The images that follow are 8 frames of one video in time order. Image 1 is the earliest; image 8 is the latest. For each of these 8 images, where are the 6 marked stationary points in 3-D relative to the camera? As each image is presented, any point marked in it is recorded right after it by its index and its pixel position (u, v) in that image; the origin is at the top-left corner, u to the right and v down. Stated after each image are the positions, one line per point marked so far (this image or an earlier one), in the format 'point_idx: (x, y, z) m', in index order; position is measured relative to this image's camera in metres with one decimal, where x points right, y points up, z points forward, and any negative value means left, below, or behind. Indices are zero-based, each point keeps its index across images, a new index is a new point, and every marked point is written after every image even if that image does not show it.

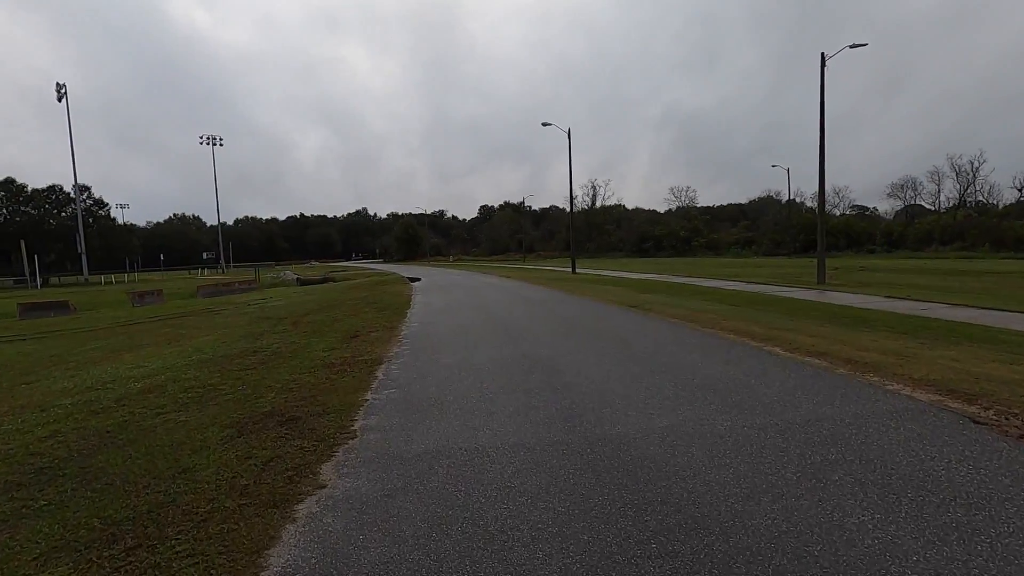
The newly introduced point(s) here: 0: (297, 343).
0: (-4.6, -1.2, +13.0) m
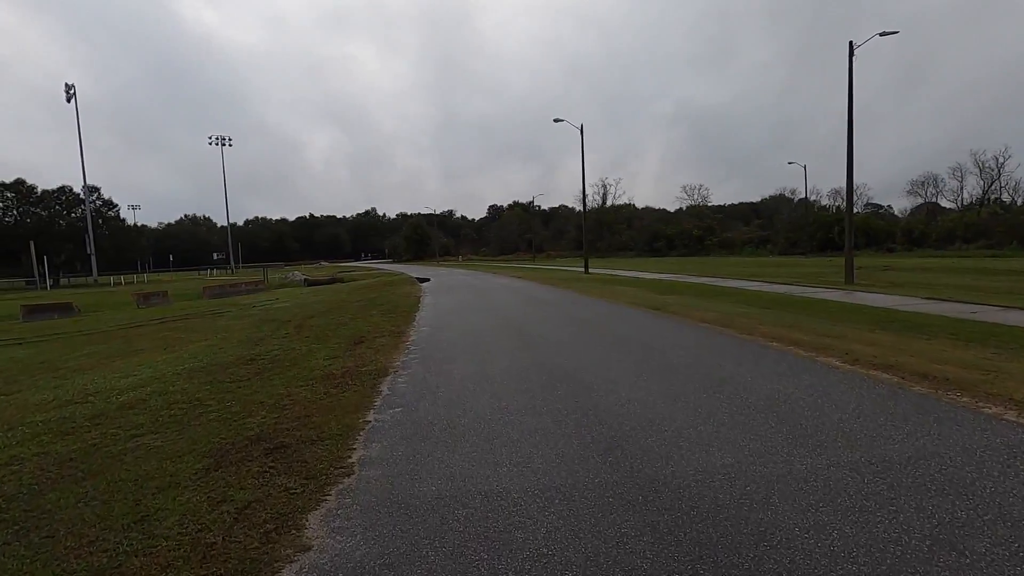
0: (-4.2, -1.2, +12.1) m
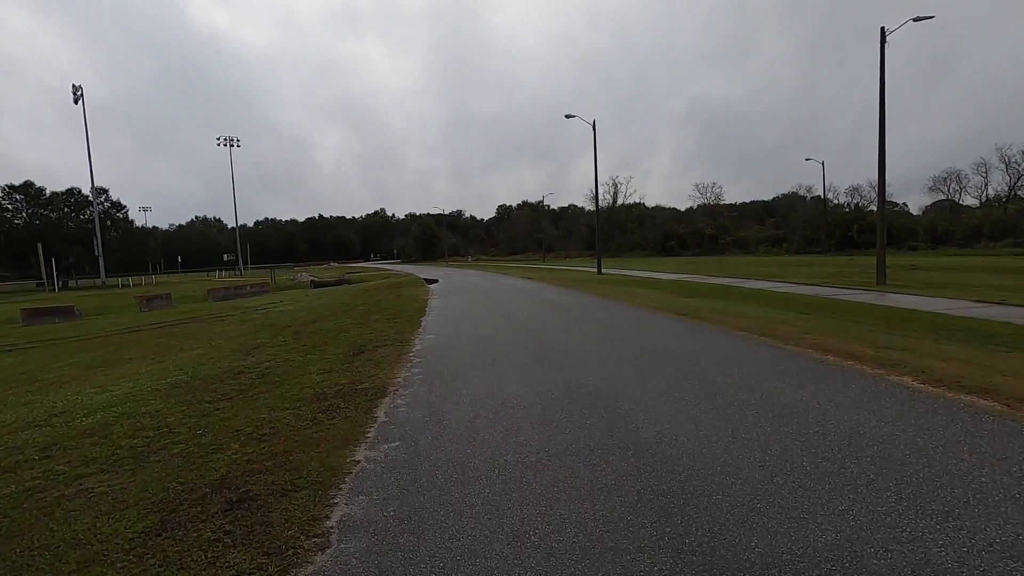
0: (-4.0, -1.3, +11.0) m
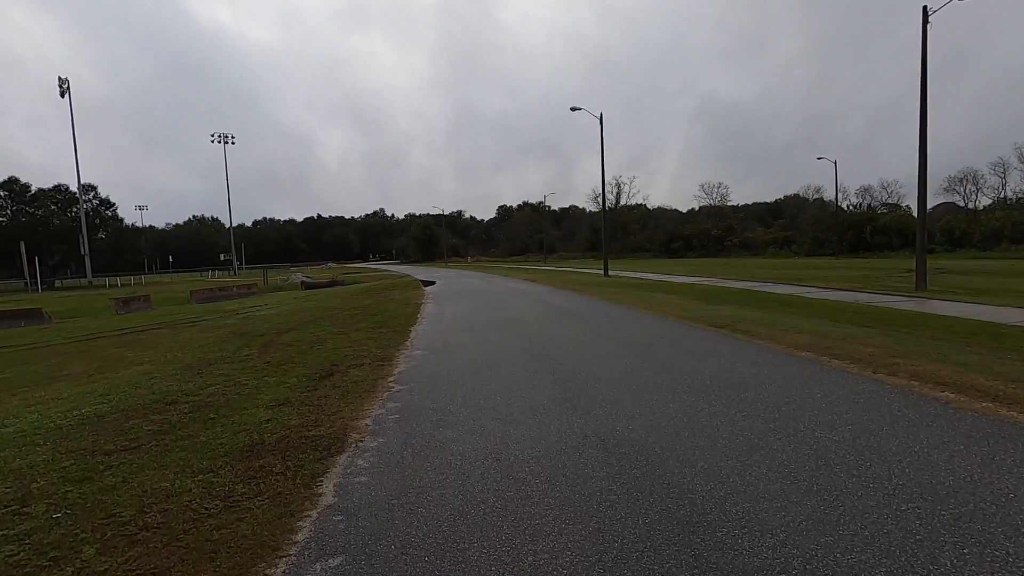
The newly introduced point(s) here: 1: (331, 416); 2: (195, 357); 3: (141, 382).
0: (-3.9, -1.4, +8.9) m
1: (-2.0, -1.4, +6.6) m
2: (-6.7, -1.5, +12.9) m
3: (-6.2, -1.6, +10.1) m
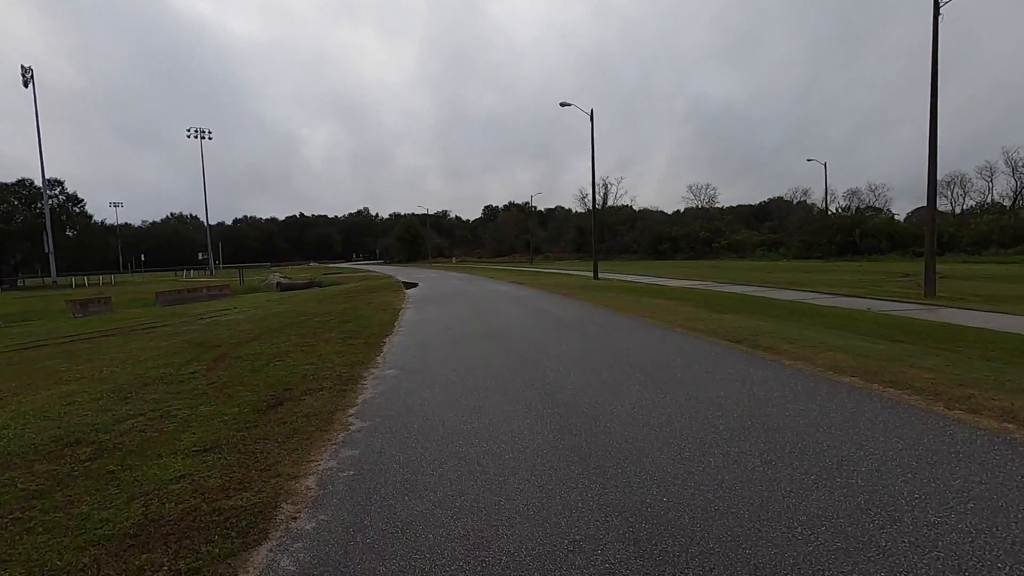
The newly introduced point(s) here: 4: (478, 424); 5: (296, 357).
0: (-4.0, -1.5, +7.2) m
1: (-2.0, -1.5, +5.1) m
2: (-6.9, -1.6, +11.2) m
3: (-6.3, -1.7, +8.4) m
4: (-0.3, -1.3, +5.7) m
5: (-4.0, -1.3, +11.2) m
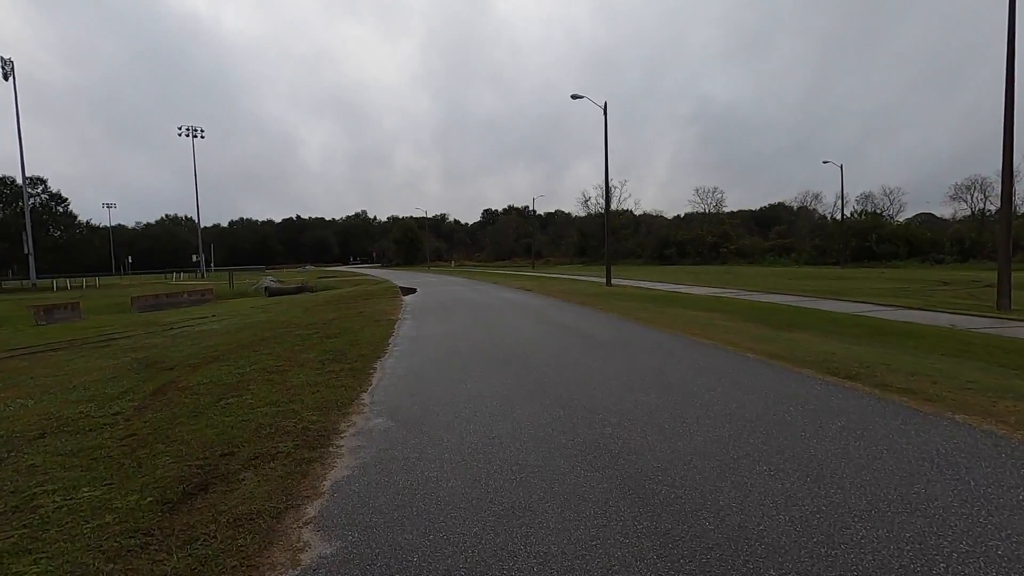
0: (-3.6, -1.7, +4.6) m
1: (-1.6, -1.6, +2.4) m
2: (-6.5, -1.7, +8.6) m
3: (-5.9, -1.8, +5.8) m
4: (+0.1, -1.5, +3.1) m
5: (-3.6, -1.4, +8.5) m
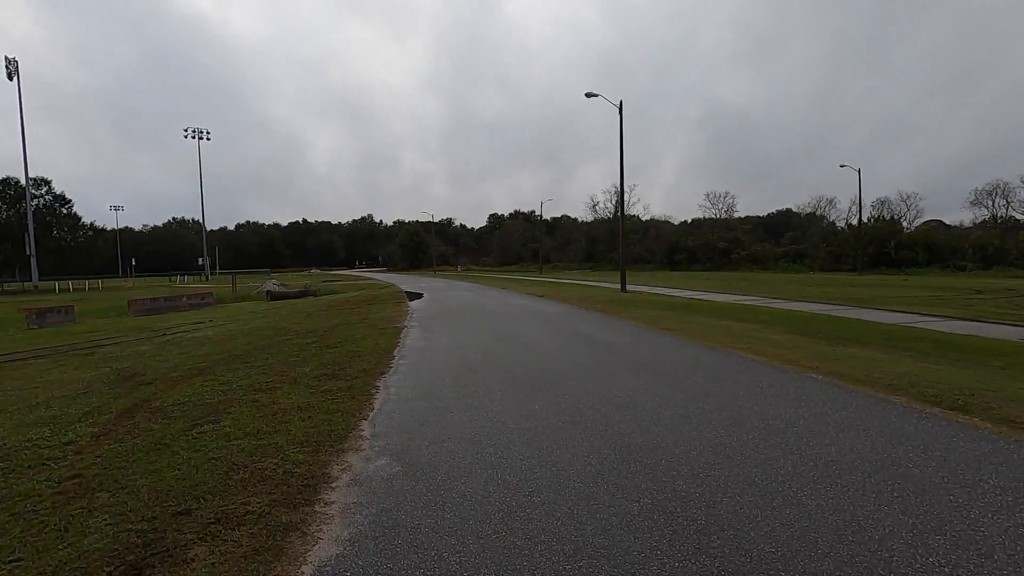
0: (-3.3, -1.7, +3.2) m
1: (-1.3, -1.7, +1.0) m
2: (-6.2, -1.8, +7.3) m
3: (-5.6, -1.8, +4.5) m
4: (+0.4, -1.5, +1.7) m
5: (-3.3, -1.5, +7.2) m
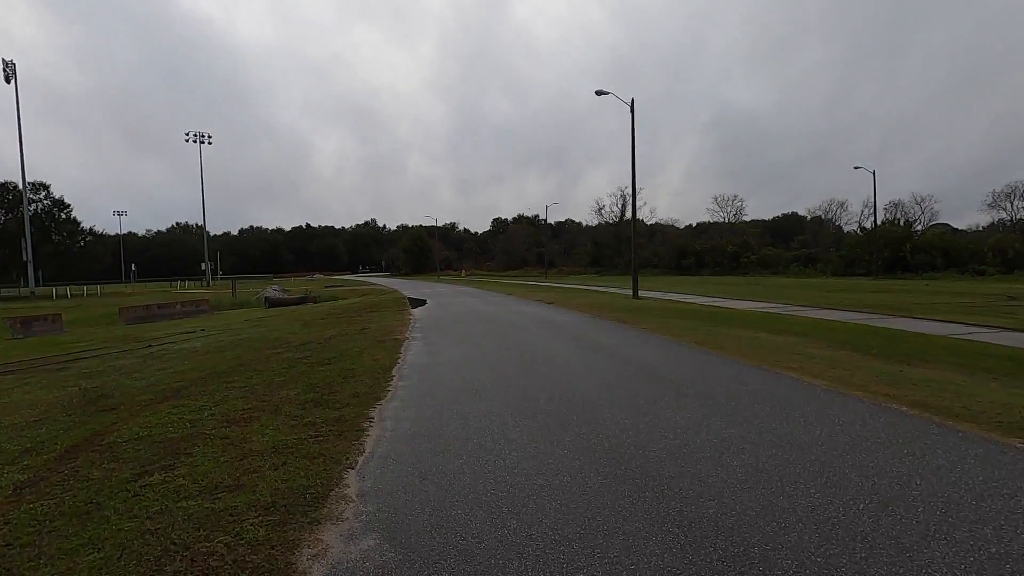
0: (-3.1, -1.8, +1.9) m
1: (-1.2, -1.8, -0.3) m
2: (-6.0, -1.9, +5.9) m
3: (-5.4, -2.0, +3.1) m
4: (+0.6, -1.6, +0.4) m
5: (-3.0, -1.6, +5.8) m
